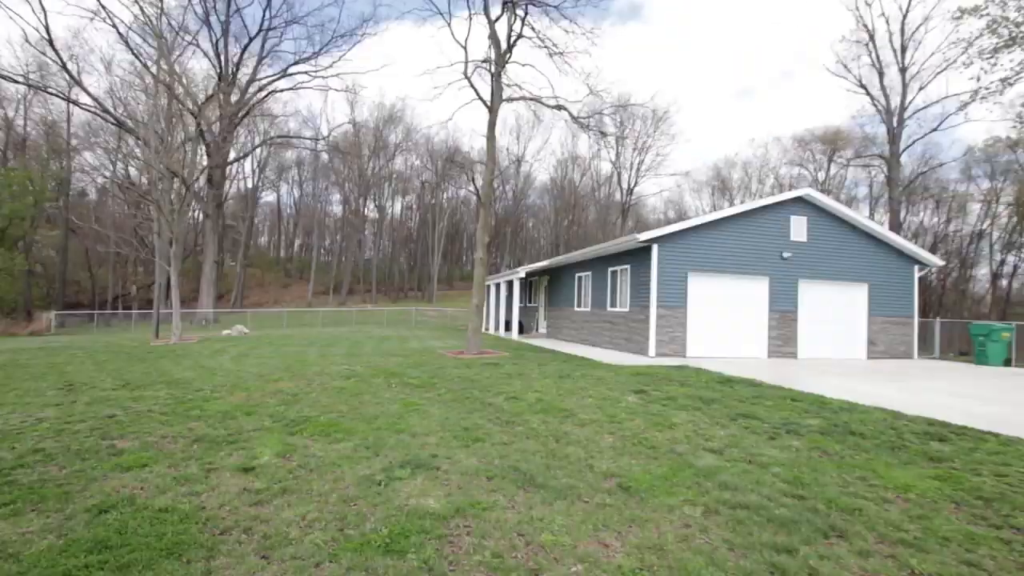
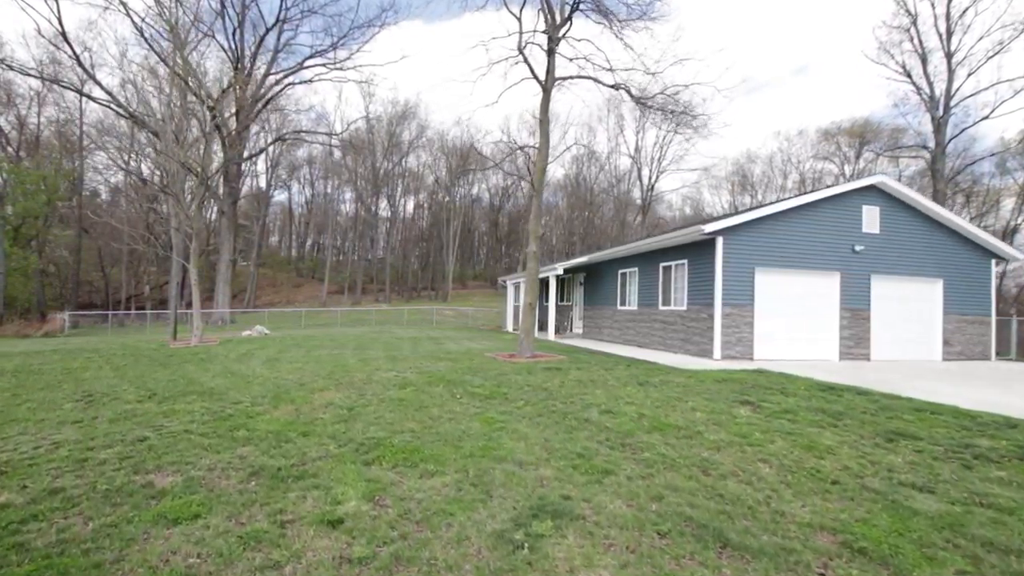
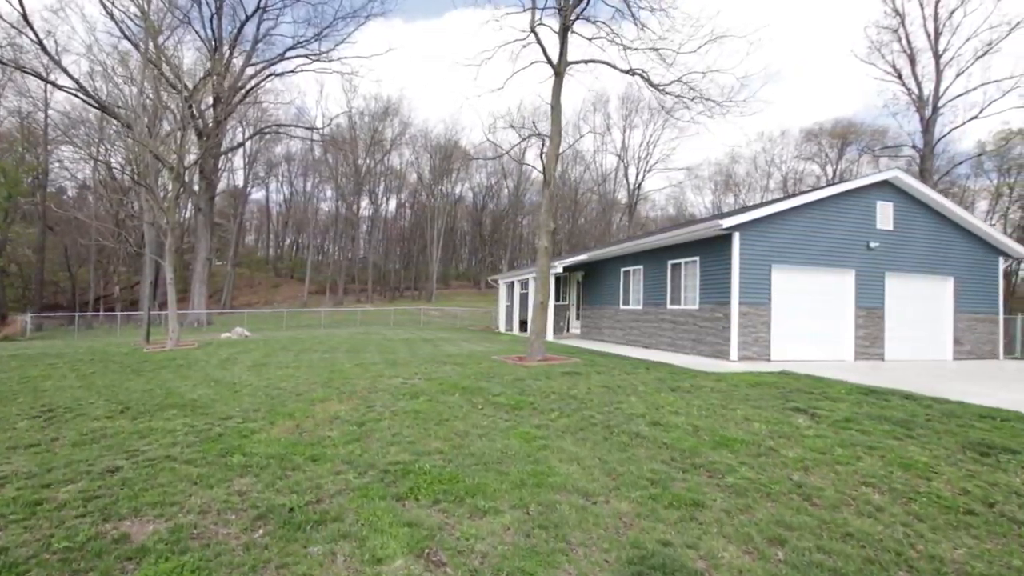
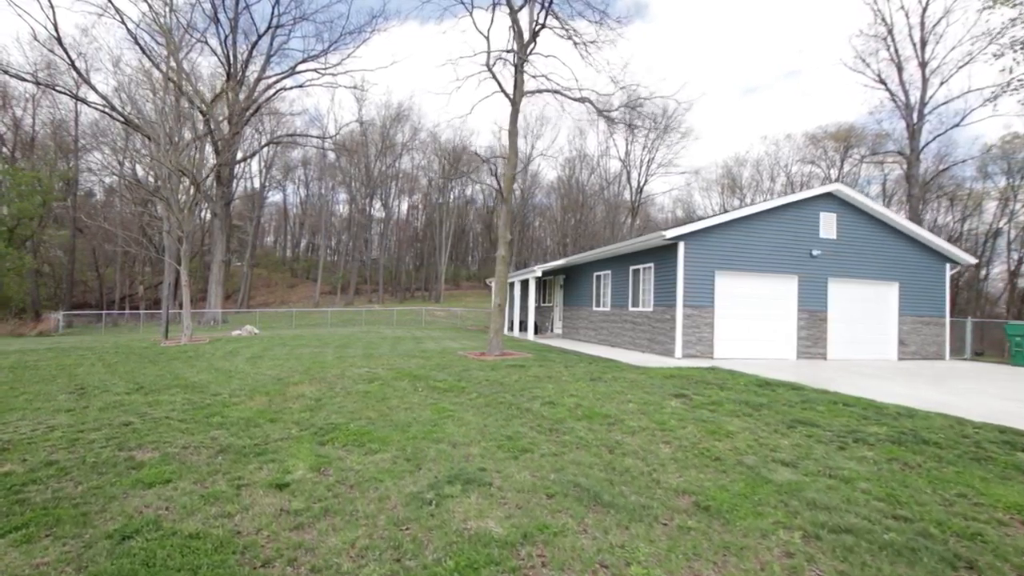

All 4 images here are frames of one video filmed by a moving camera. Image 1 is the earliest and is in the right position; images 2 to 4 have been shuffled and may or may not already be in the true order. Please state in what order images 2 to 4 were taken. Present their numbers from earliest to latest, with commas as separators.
4, 2, 3
